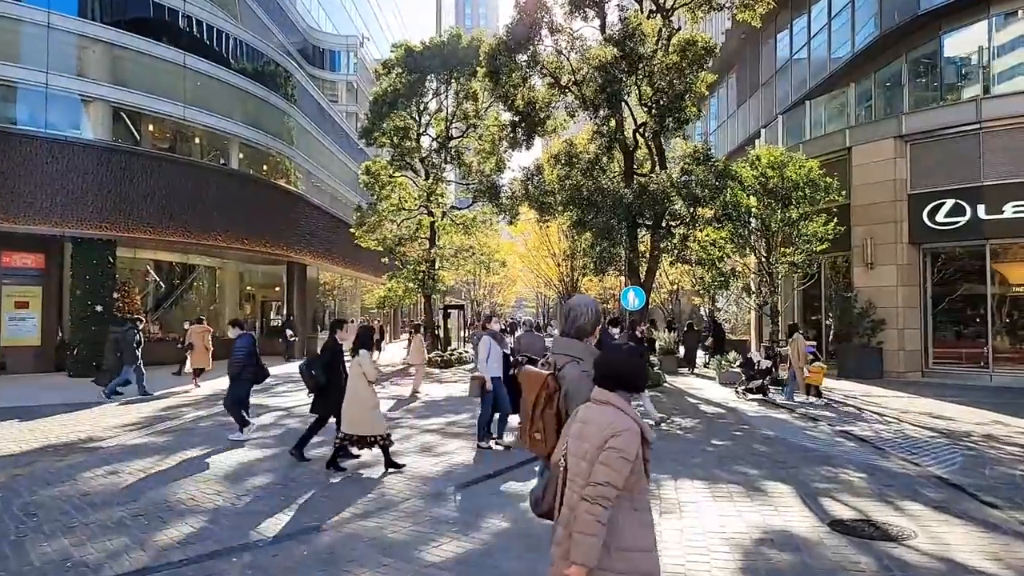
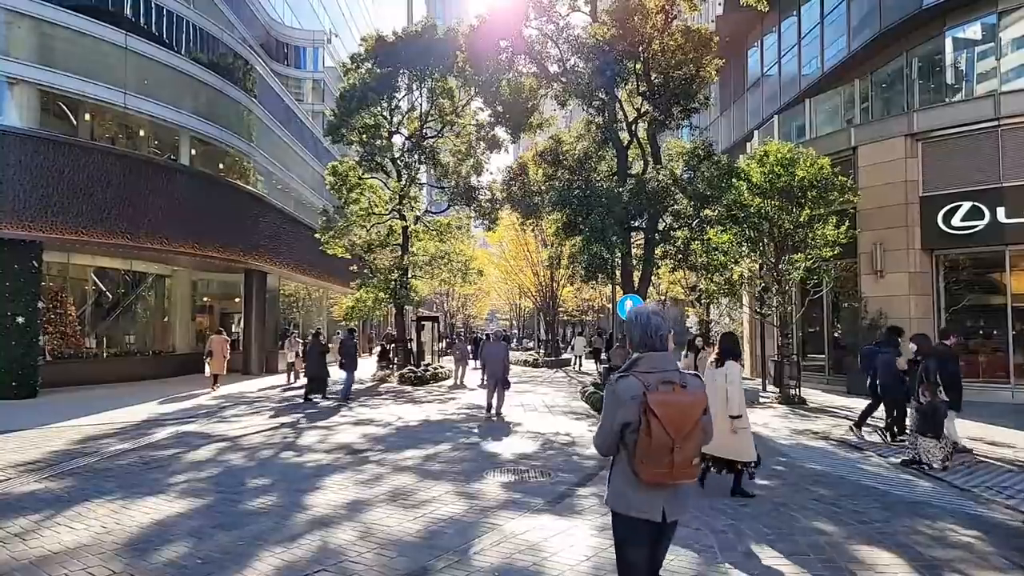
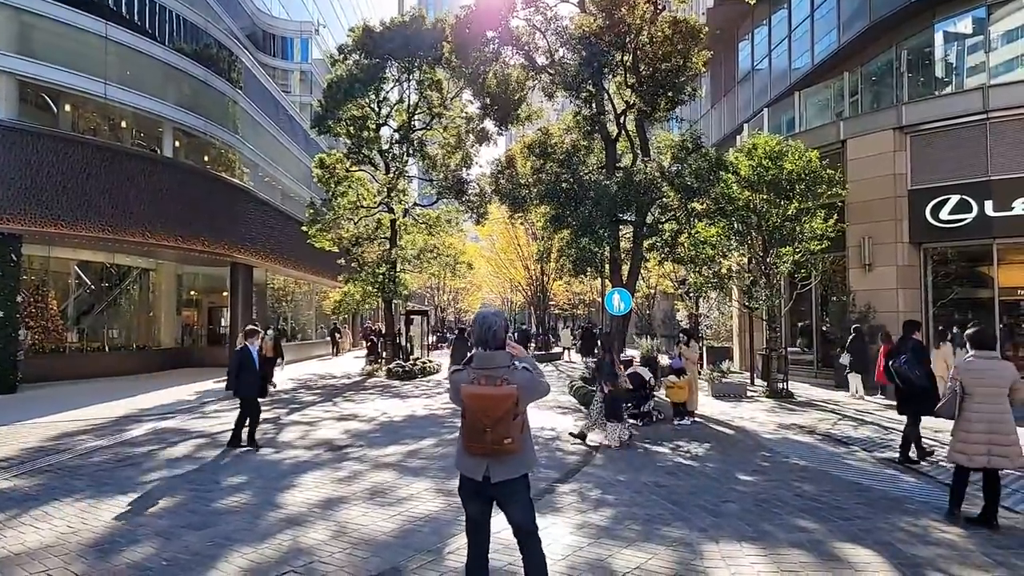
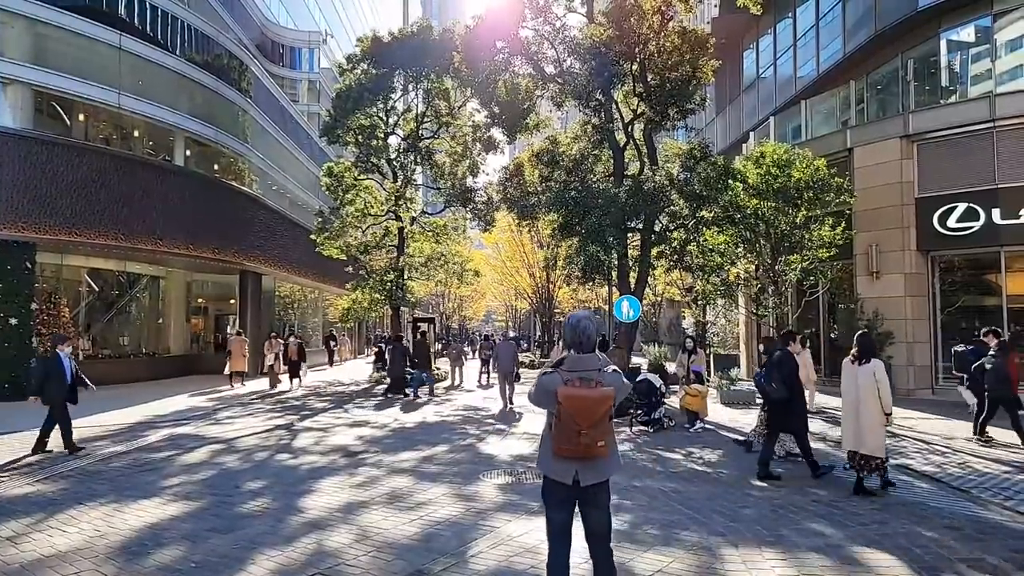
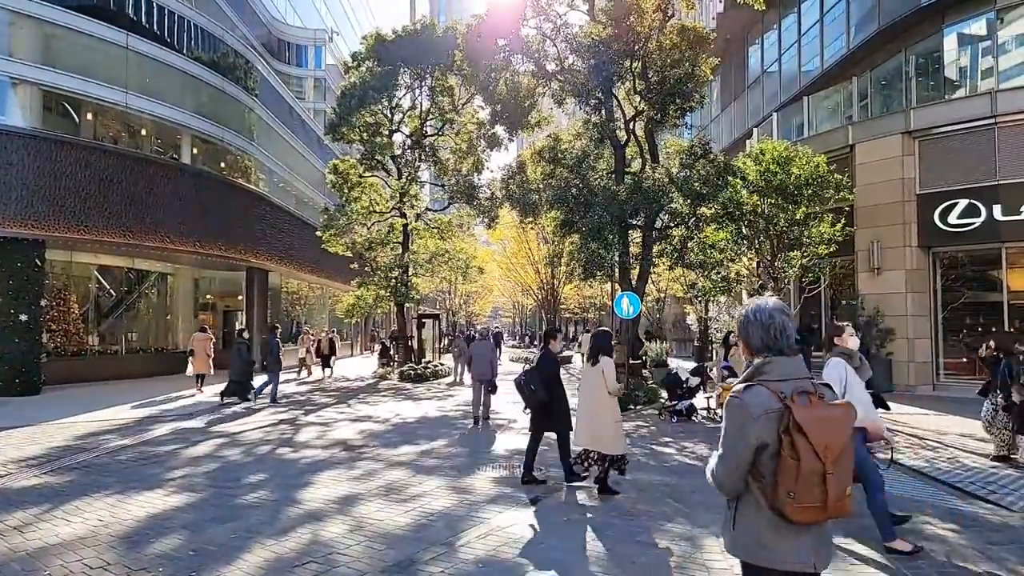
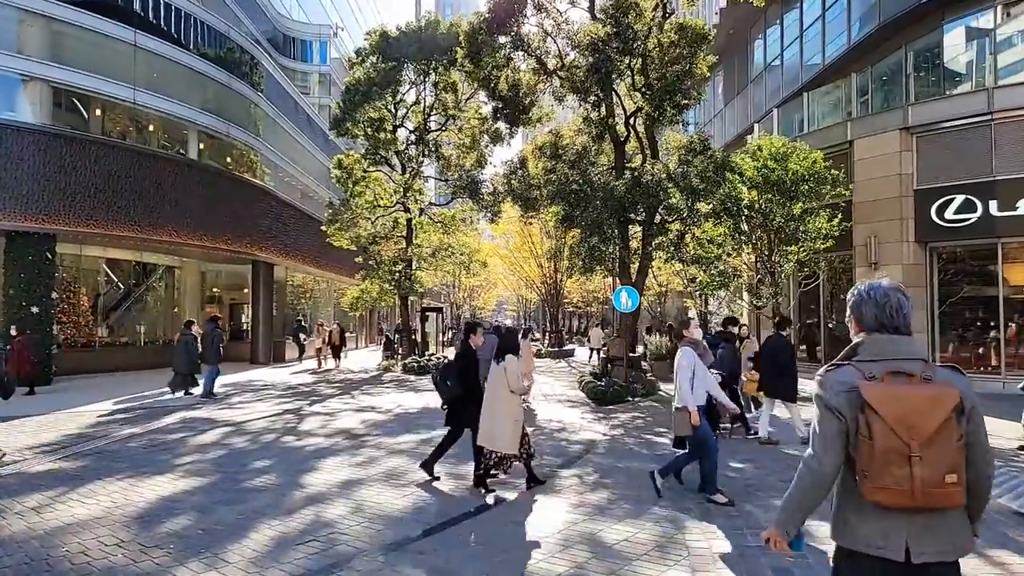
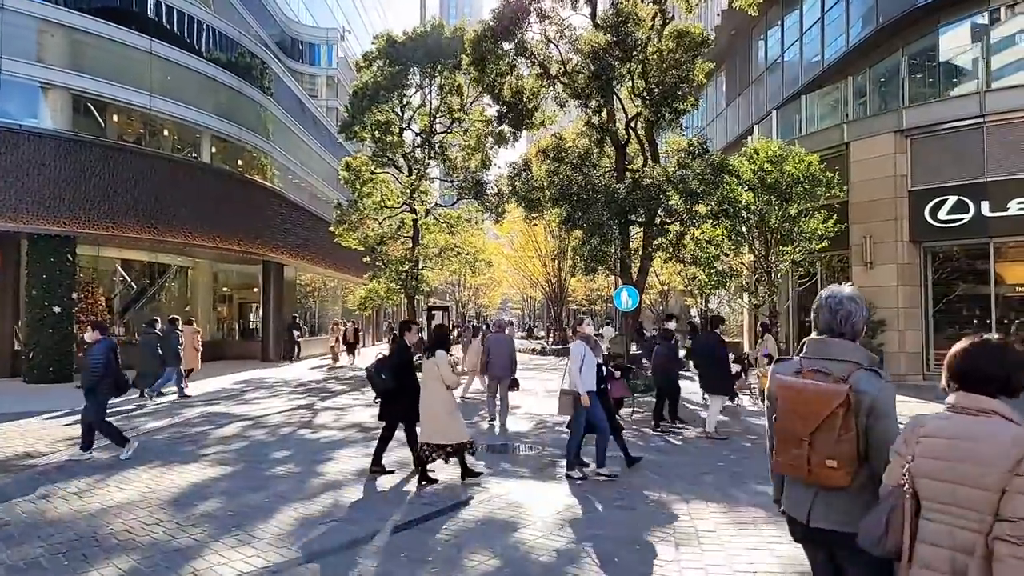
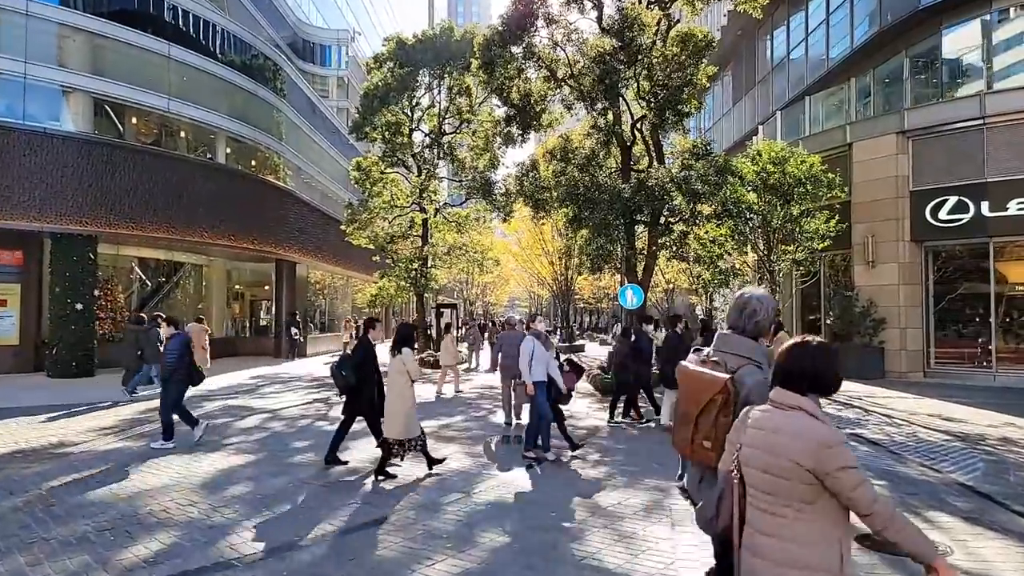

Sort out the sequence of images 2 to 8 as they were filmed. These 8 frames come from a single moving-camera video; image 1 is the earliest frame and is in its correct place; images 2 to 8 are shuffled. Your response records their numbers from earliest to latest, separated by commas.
8, 7, 6, 5, 2, 4, 3
